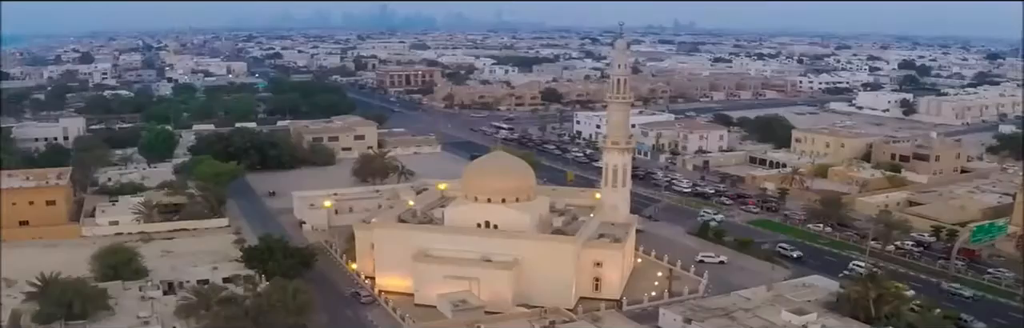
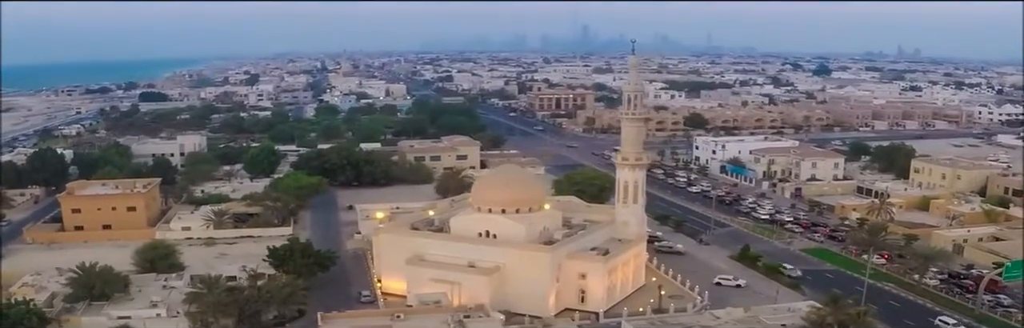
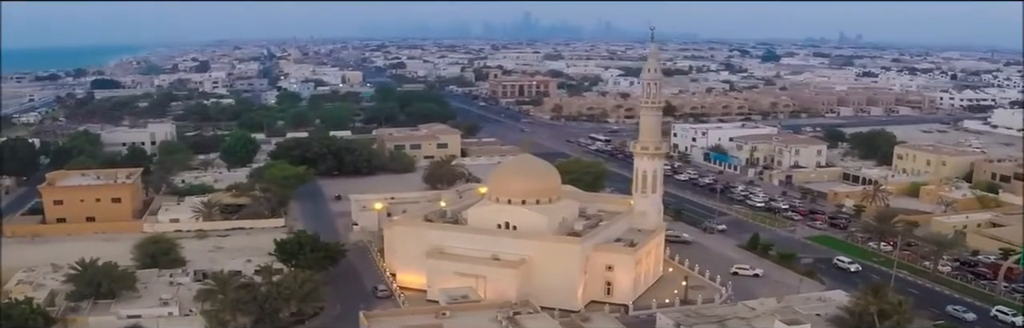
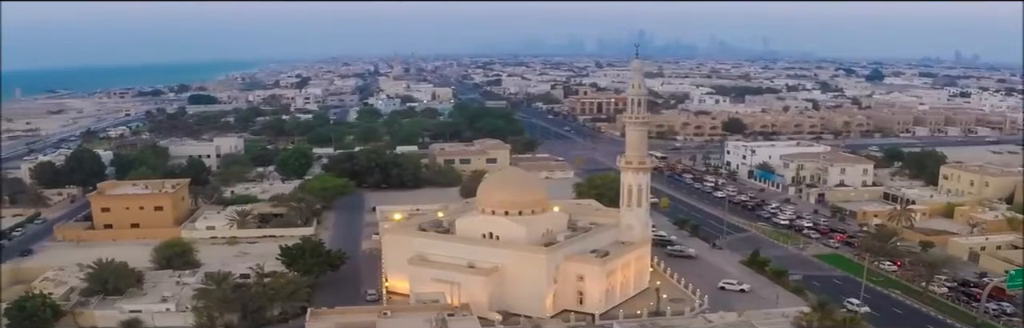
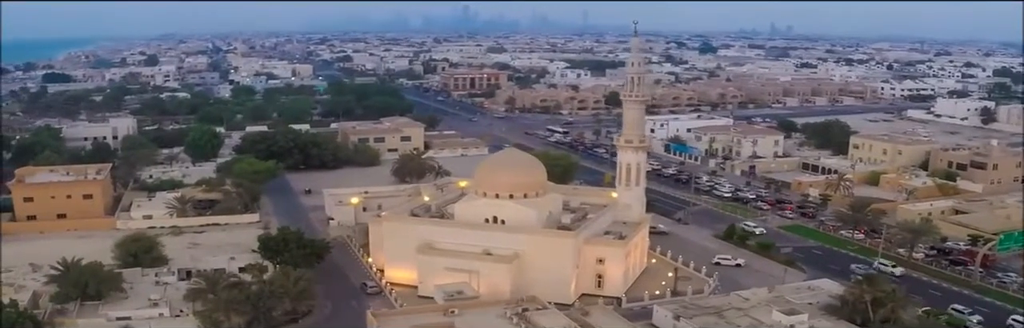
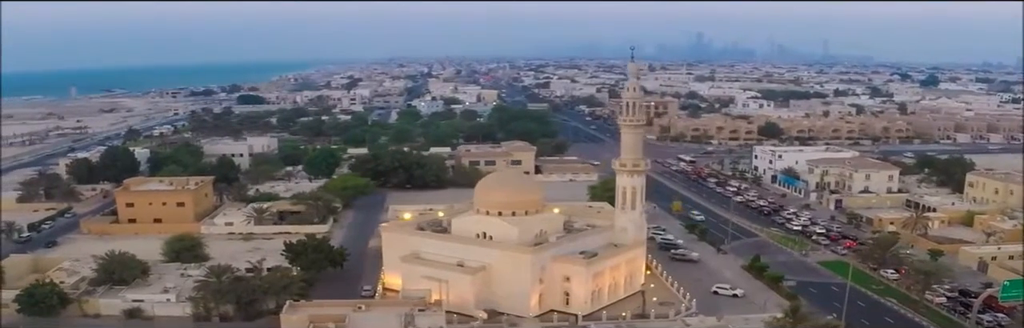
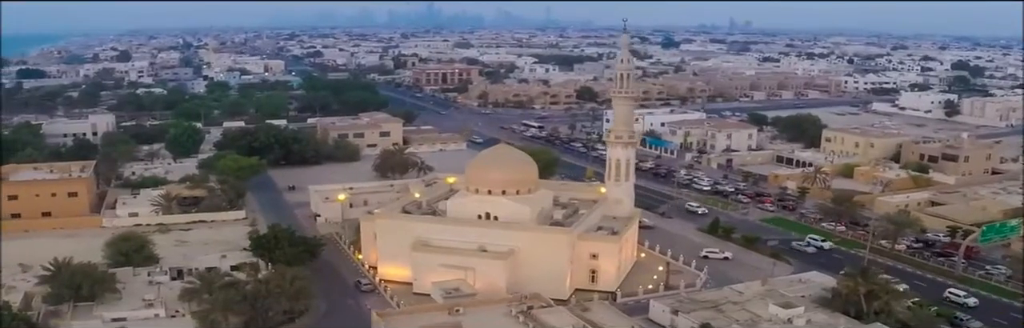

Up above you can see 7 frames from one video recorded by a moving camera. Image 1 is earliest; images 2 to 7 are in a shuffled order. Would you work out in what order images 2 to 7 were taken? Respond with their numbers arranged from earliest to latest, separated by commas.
7, 5, 3, 2, 4, 6
